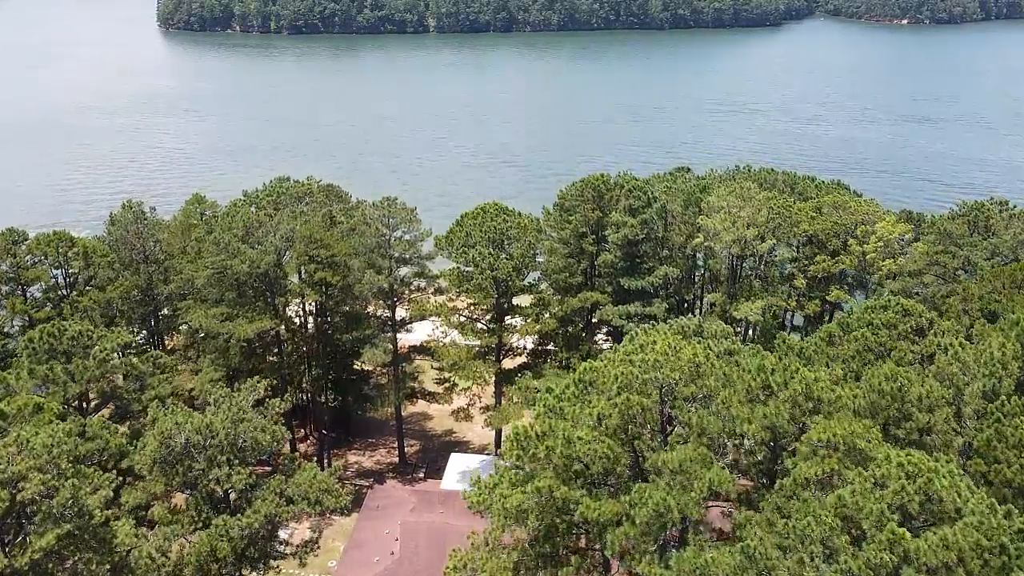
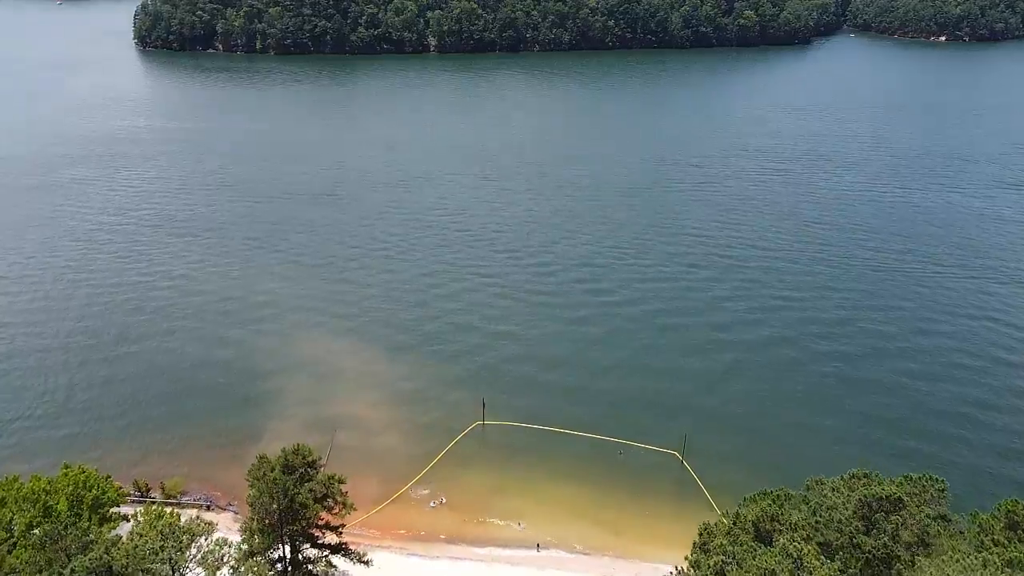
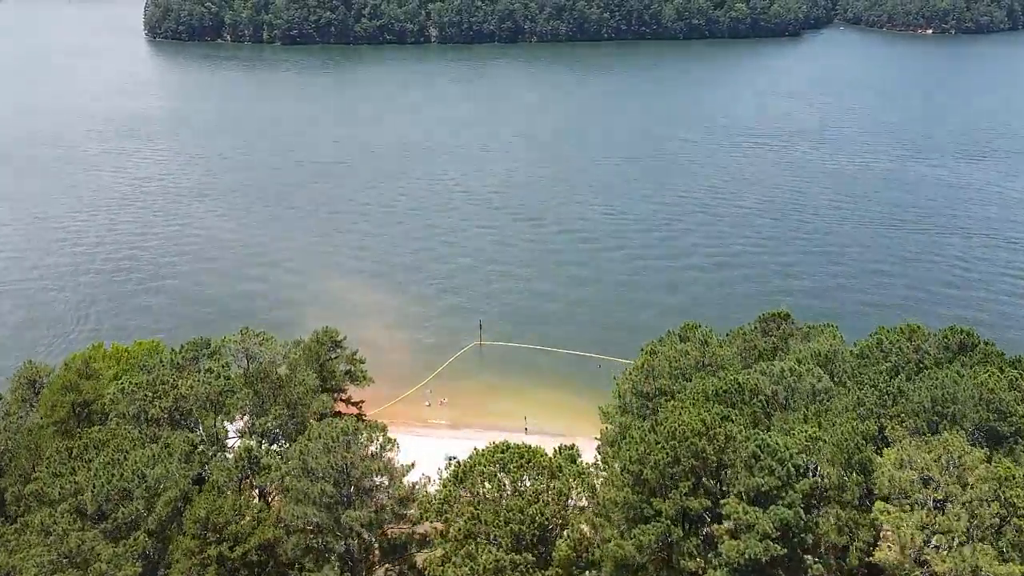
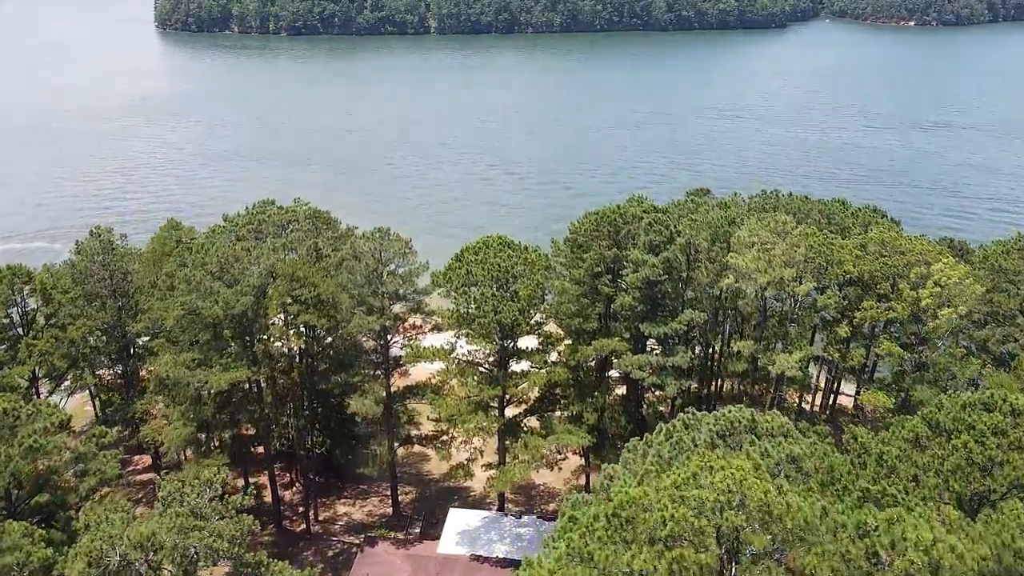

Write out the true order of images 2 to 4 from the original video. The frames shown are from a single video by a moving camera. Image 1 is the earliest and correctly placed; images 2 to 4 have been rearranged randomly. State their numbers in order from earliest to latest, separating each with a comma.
4, 3, 2
